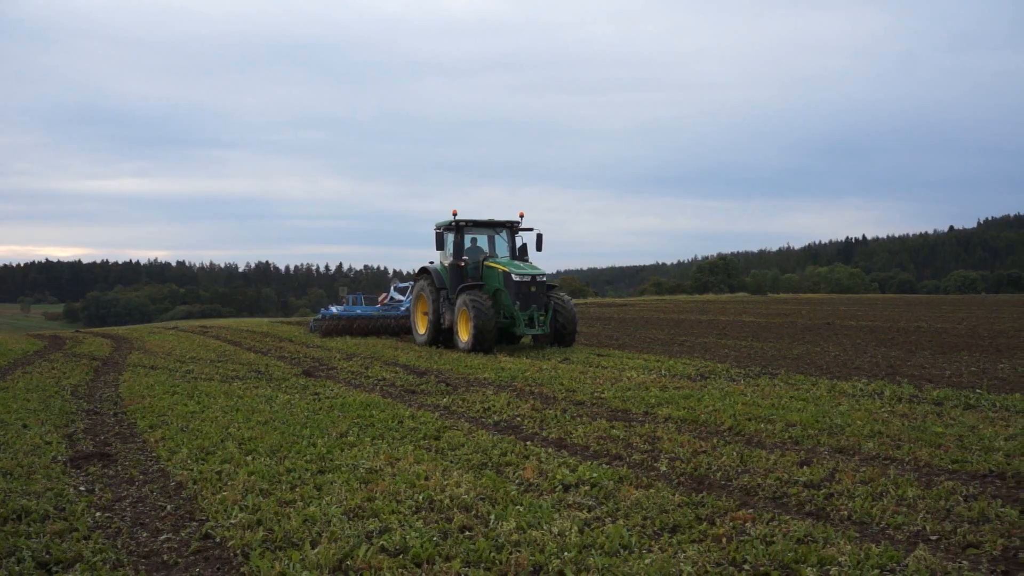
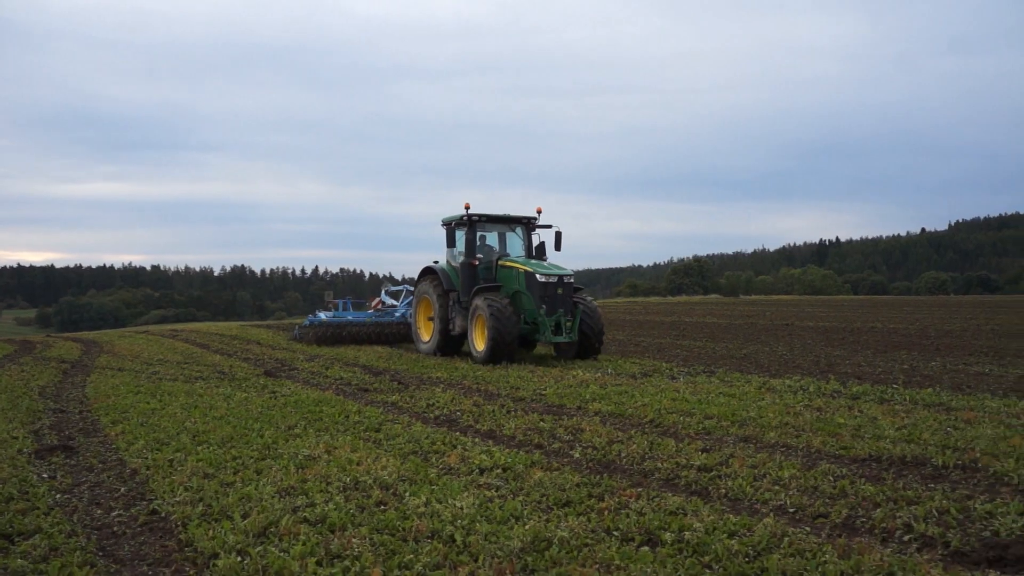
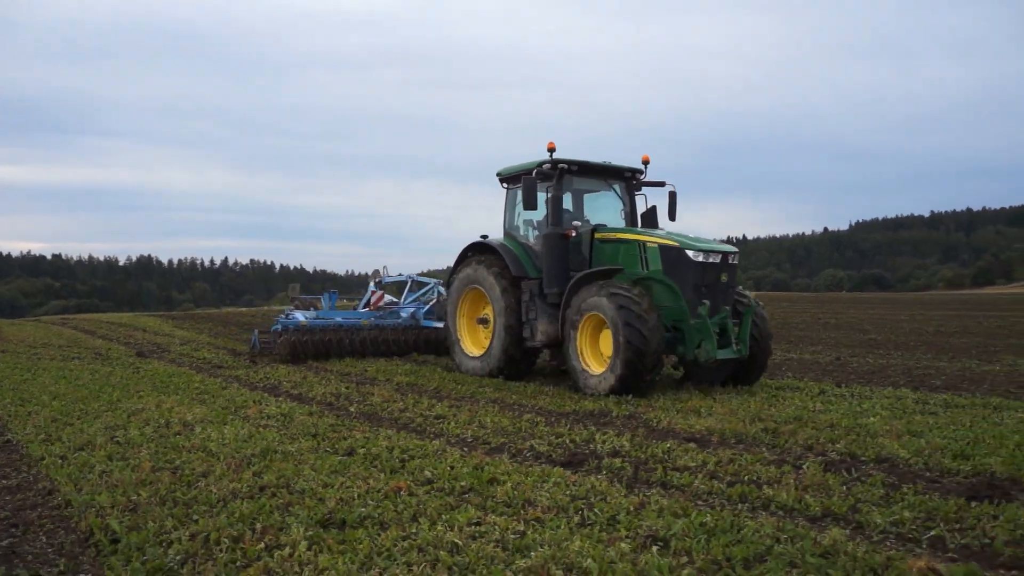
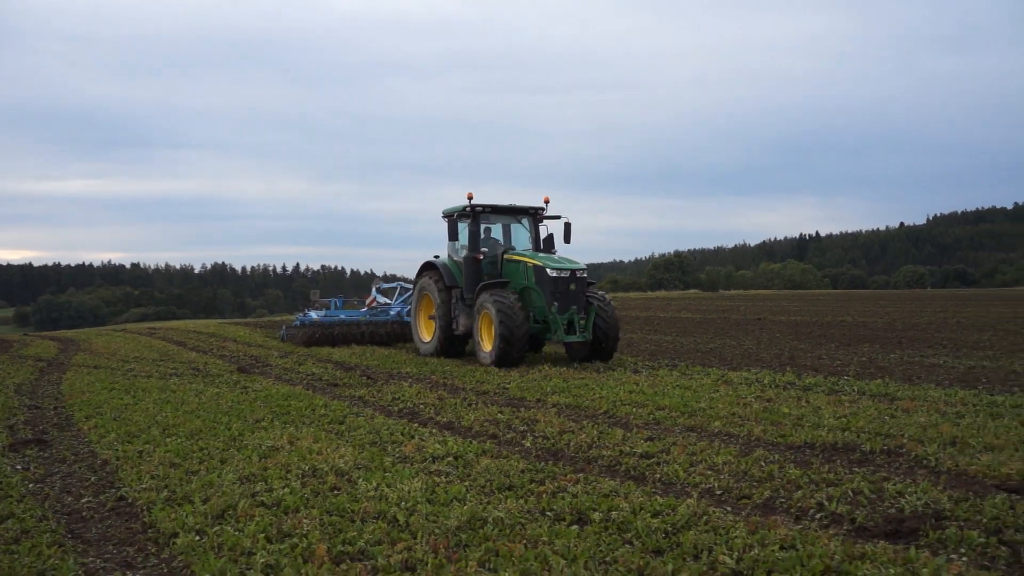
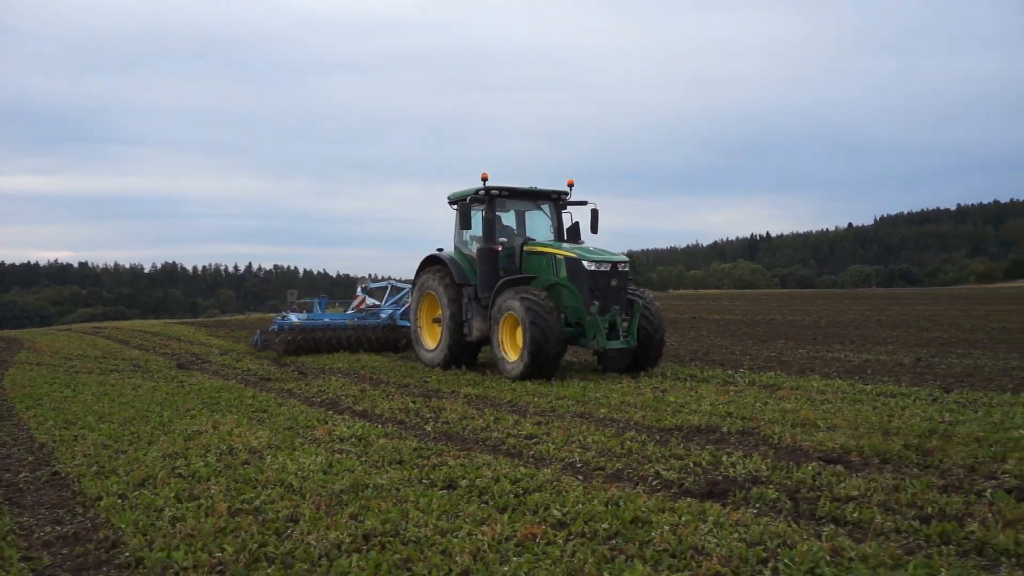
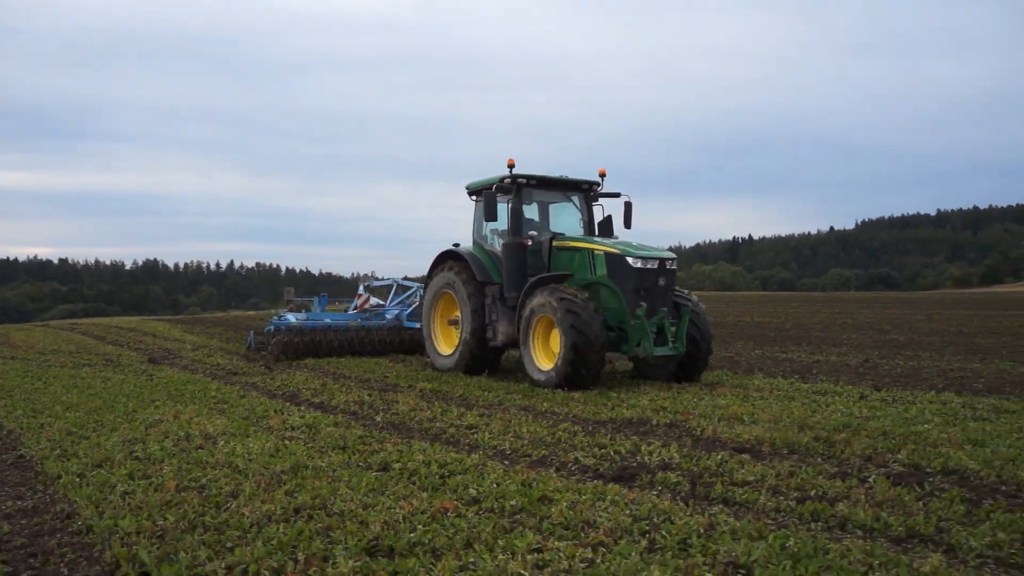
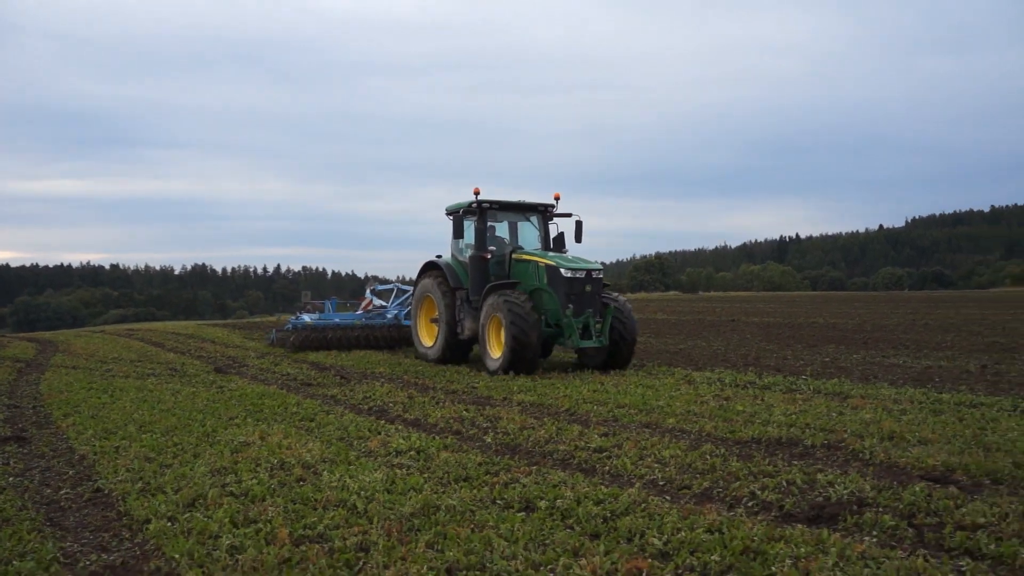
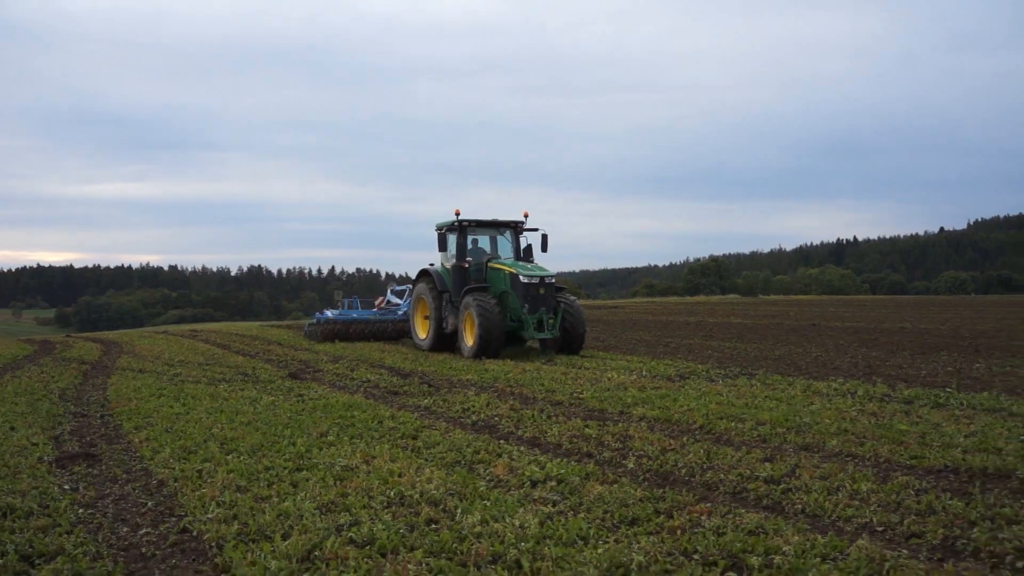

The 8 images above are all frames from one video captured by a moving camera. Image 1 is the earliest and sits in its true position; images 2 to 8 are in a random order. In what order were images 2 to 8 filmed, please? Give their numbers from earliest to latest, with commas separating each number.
8, 2, 4, 7, 5, 6, 3
